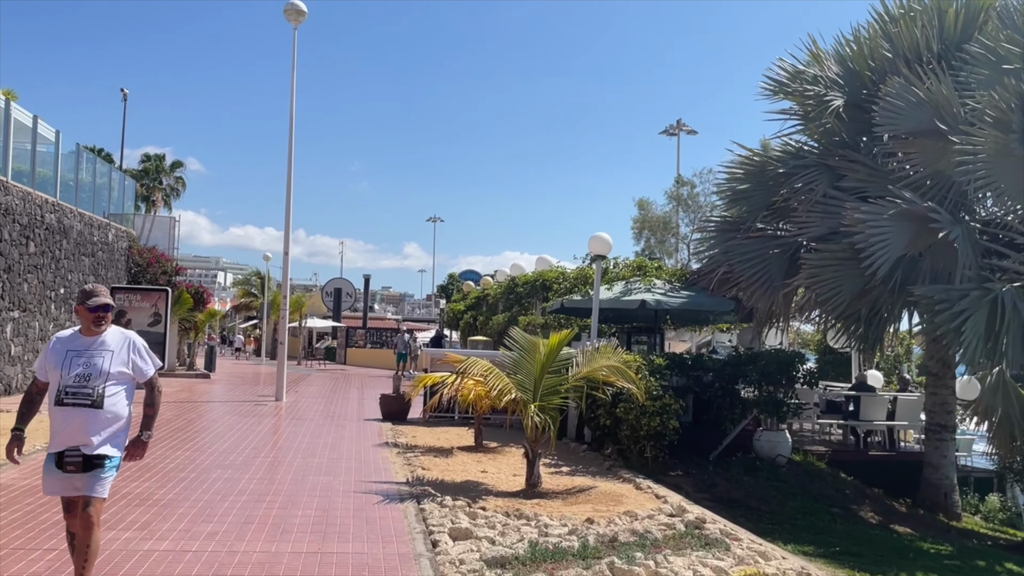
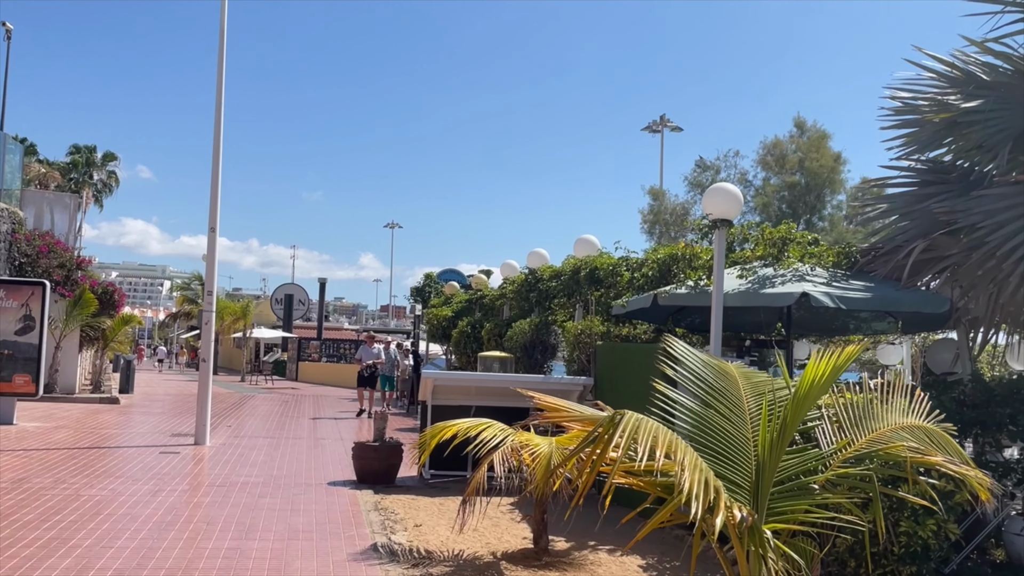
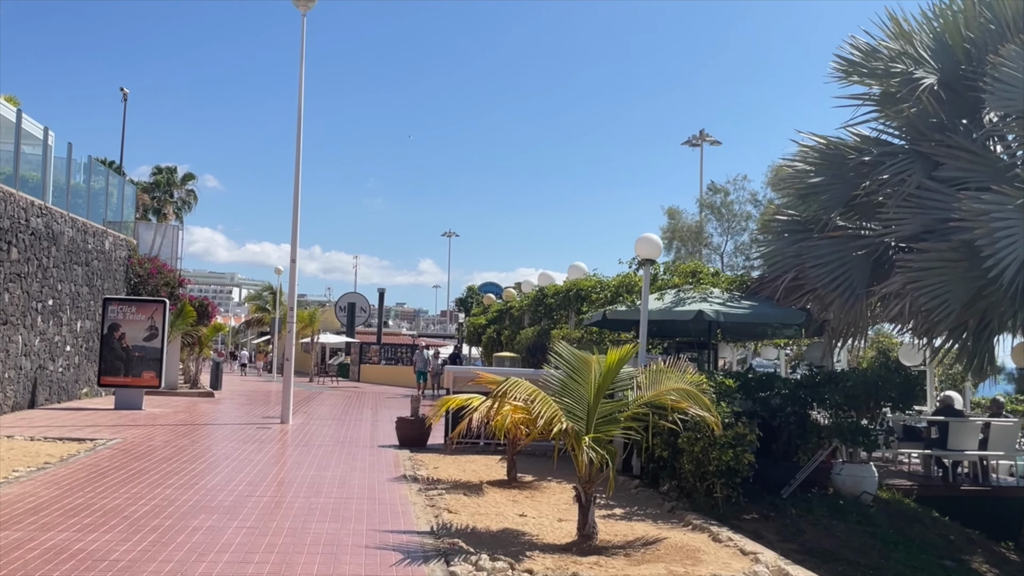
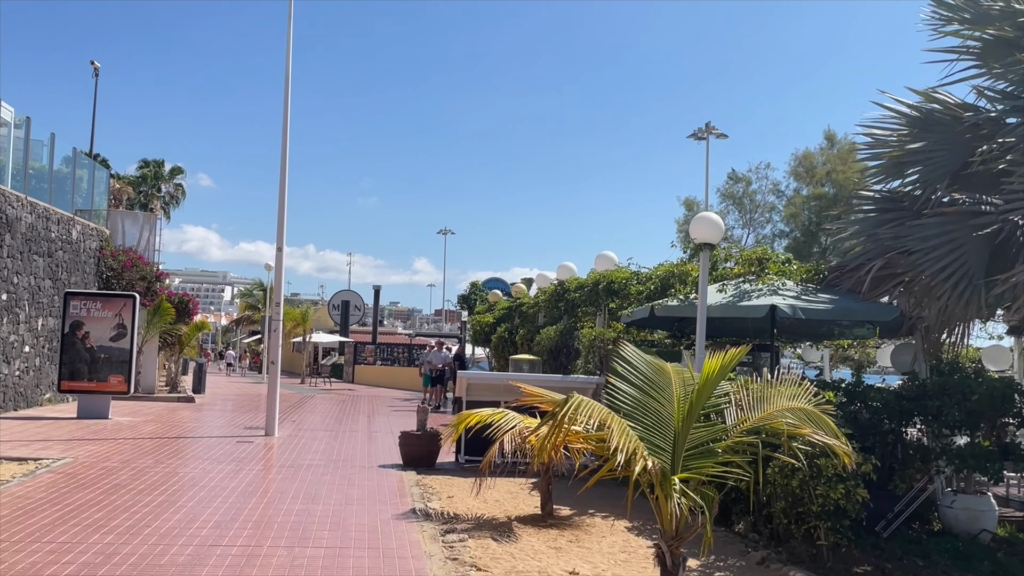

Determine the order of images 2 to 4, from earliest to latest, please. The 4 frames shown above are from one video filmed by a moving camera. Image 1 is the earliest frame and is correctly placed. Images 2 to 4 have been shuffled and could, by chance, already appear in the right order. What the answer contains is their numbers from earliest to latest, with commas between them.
3, 4, 2
